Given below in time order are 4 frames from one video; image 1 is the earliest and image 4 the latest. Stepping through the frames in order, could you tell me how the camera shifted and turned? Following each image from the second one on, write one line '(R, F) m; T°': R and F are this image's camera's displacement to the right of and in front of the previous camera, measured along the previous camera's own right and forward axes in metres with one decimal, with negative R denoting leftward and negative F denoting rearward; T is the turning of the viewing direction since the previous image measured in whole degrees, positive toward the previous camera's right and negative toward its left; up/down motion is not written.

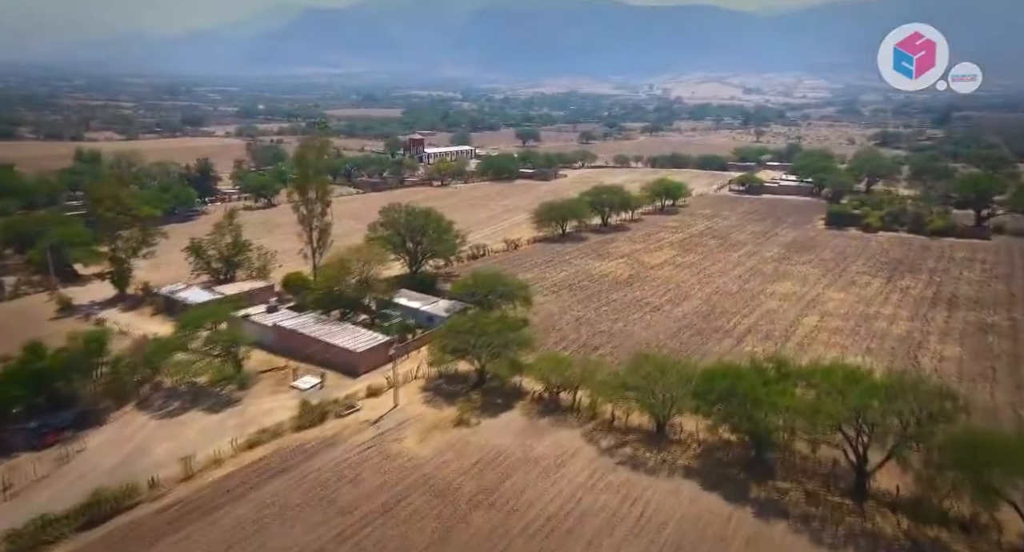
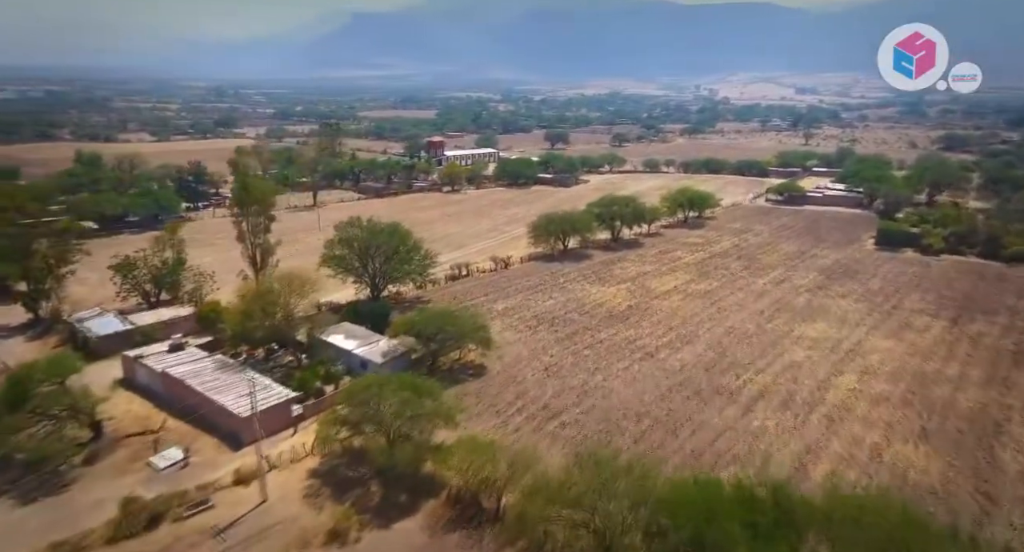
(+2.0, +3.9) m; -4°
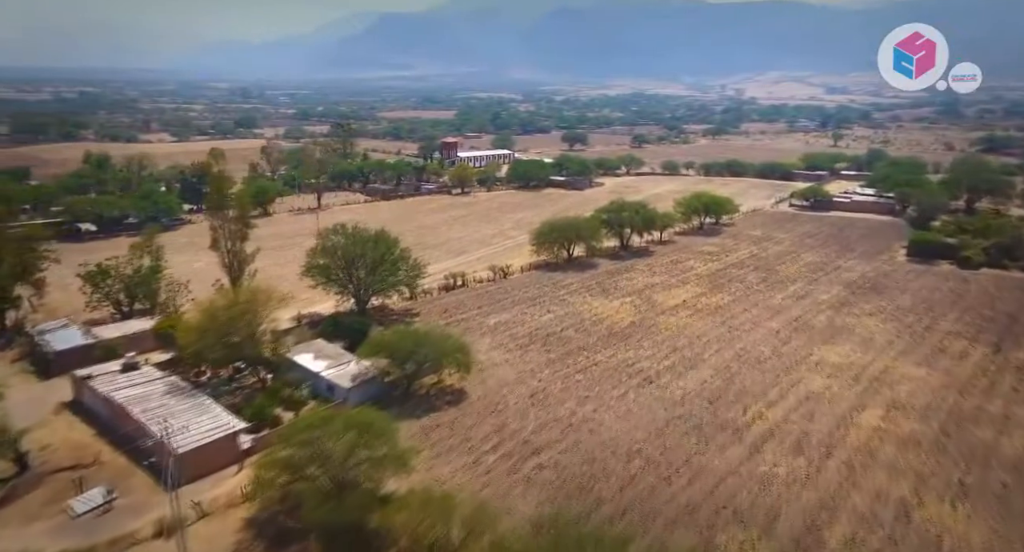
(+0.8, +1.5) m; -2°
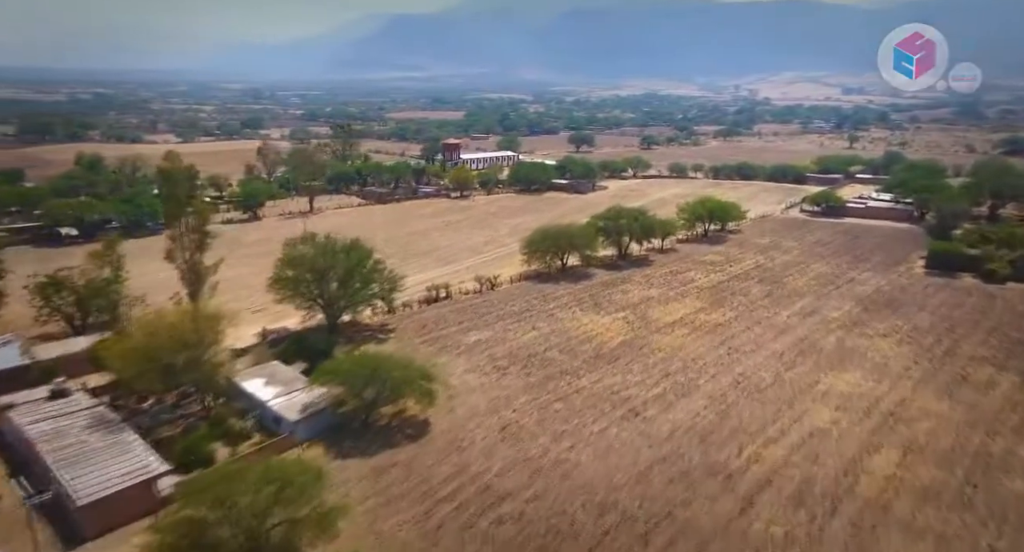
(+0.8, +1.5) m; -1°
